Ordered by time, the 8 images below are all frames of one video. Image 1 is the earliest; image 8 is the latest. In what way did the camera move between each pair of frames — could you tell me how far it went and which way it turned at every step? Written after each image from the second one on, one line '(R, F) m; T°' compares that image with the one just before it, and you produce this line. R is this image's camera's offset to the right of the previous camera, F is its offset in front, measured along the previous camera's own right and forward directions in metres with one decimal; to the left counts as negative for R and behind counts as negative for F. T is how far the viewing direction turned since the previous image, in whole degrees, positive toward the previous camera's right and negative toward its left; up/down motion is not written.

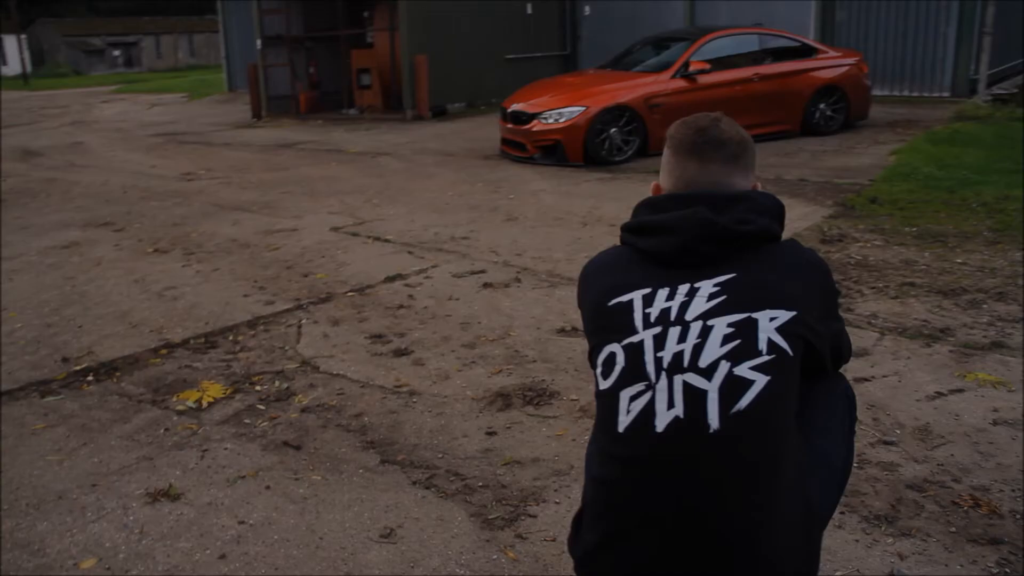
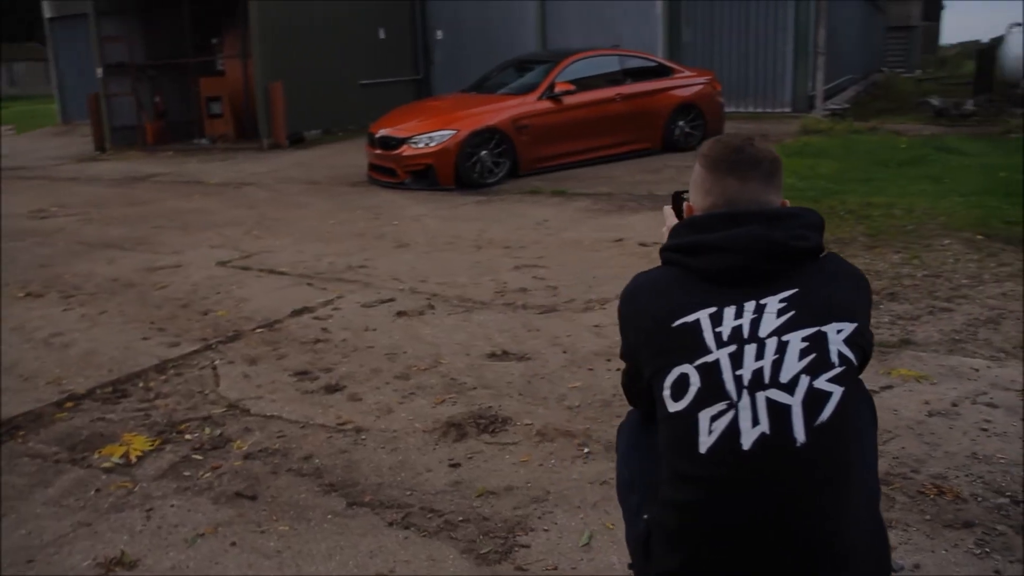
(-0.5, +0.1) m; +9°
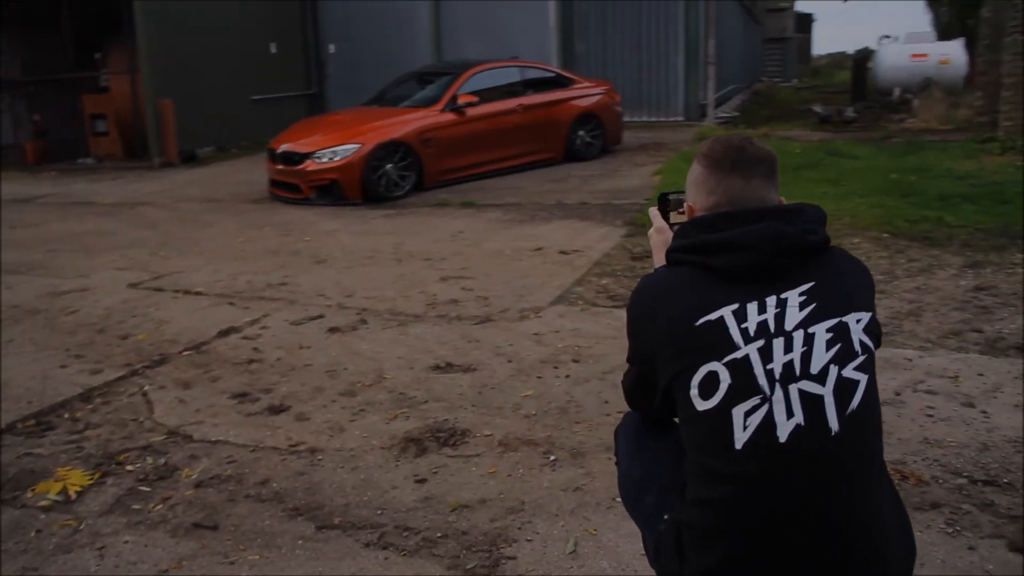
(-0.3, +0.1) m; +7°
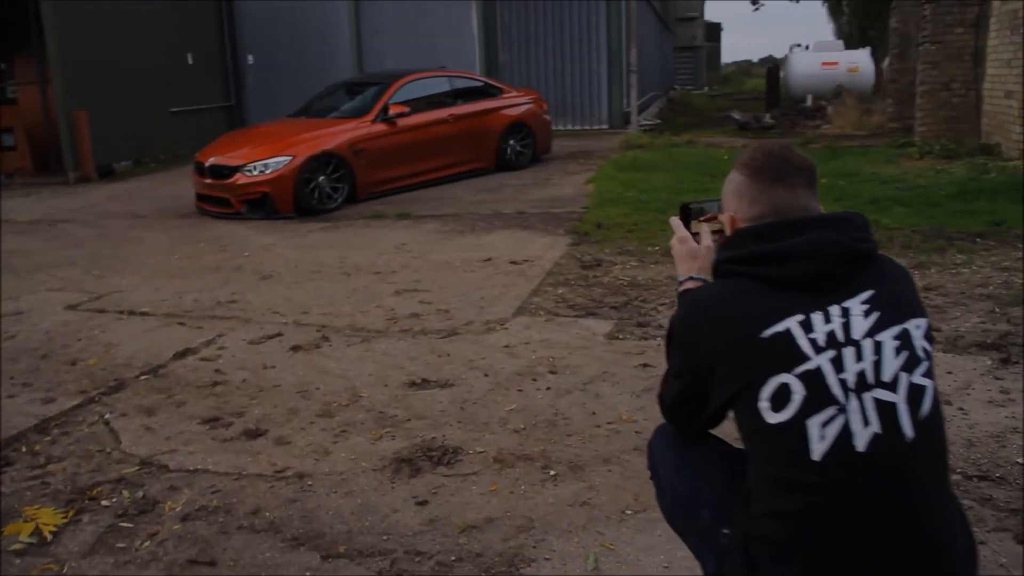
(-0.3, +0.1) m; +5°
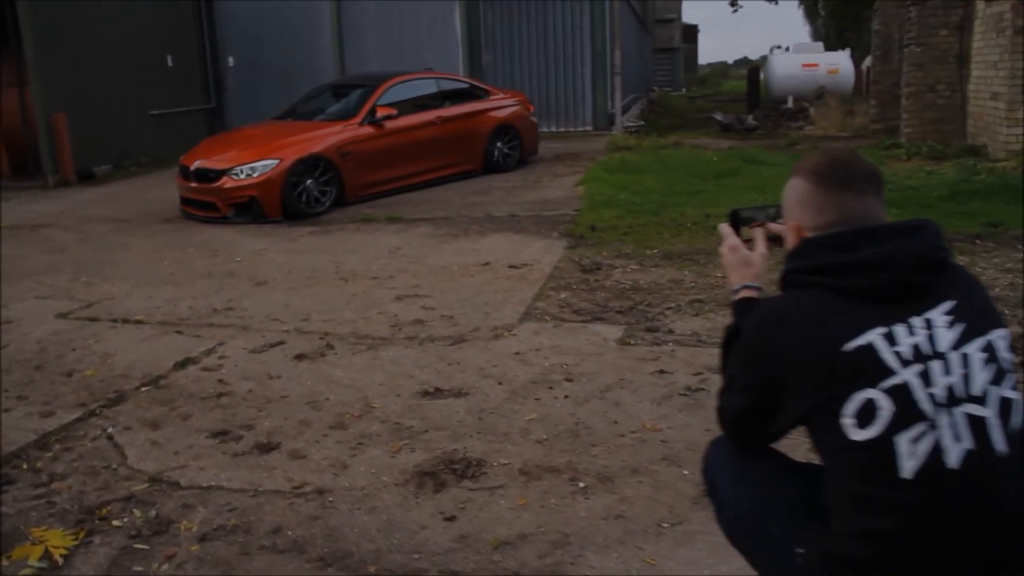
(-0.2, +0.1) m; +1°
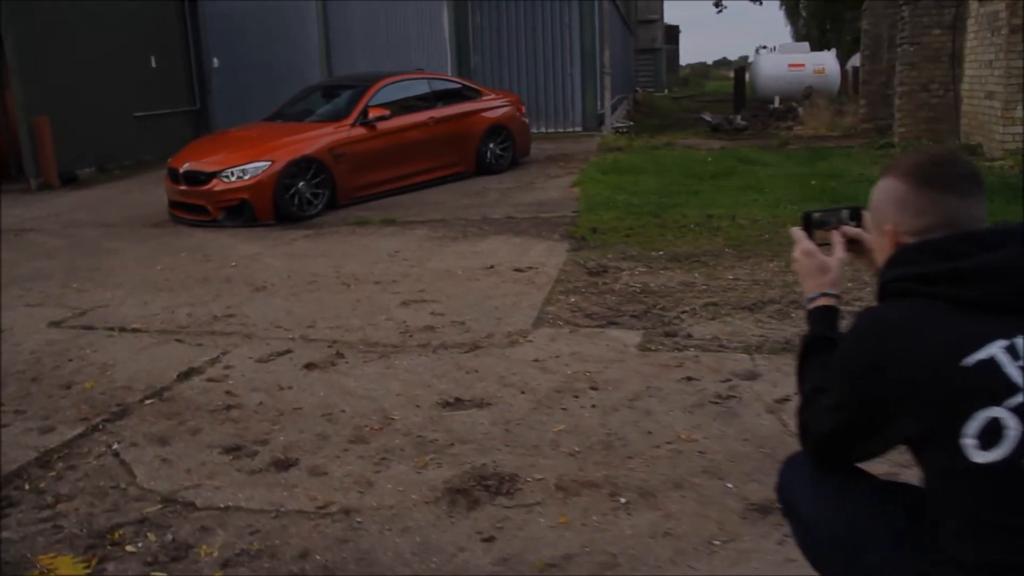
(-0.2, +0.2) m; +1°
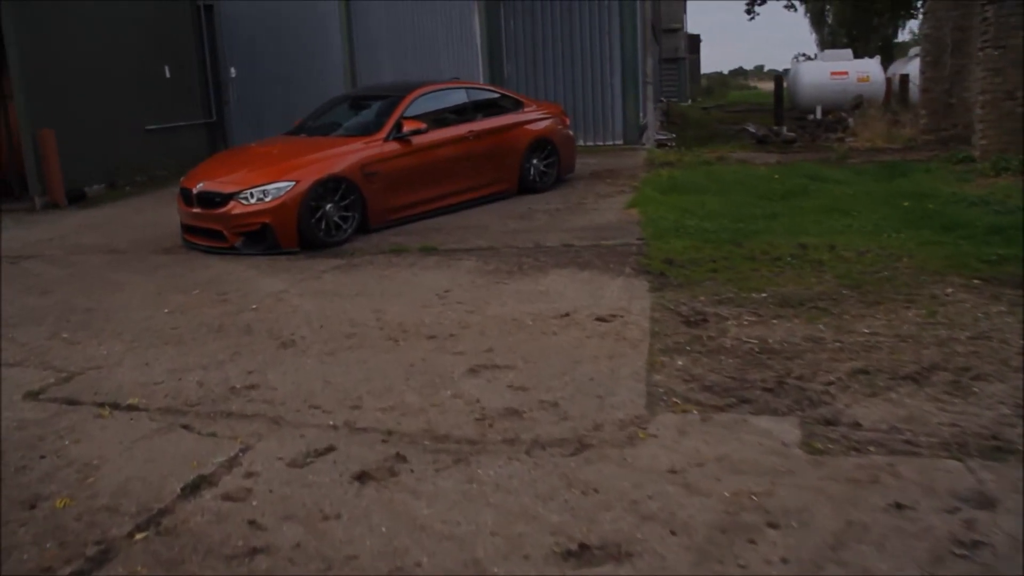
(-0.5, +1.5) m; -1°
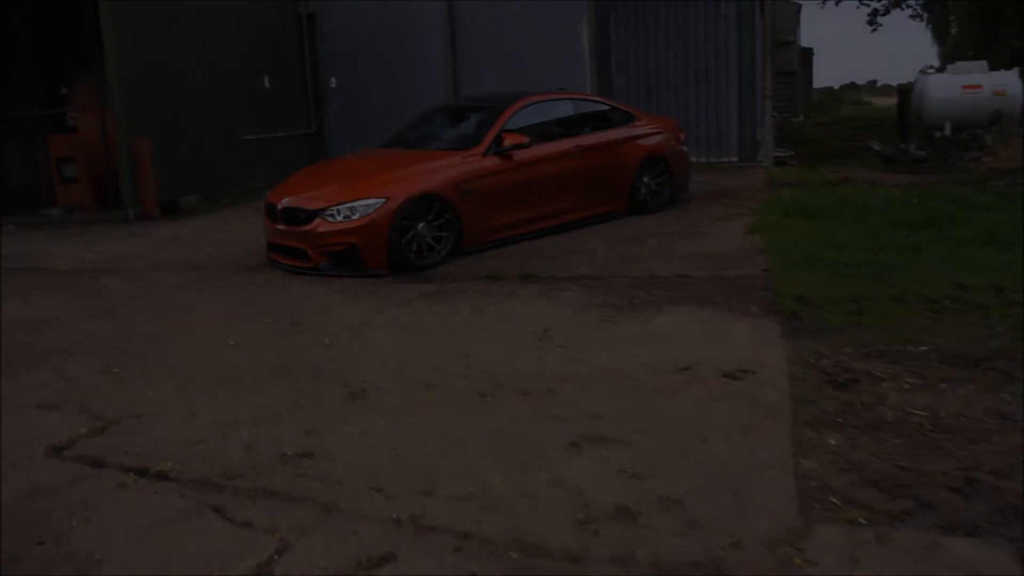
(-0.1, +1.0) m; -6°
